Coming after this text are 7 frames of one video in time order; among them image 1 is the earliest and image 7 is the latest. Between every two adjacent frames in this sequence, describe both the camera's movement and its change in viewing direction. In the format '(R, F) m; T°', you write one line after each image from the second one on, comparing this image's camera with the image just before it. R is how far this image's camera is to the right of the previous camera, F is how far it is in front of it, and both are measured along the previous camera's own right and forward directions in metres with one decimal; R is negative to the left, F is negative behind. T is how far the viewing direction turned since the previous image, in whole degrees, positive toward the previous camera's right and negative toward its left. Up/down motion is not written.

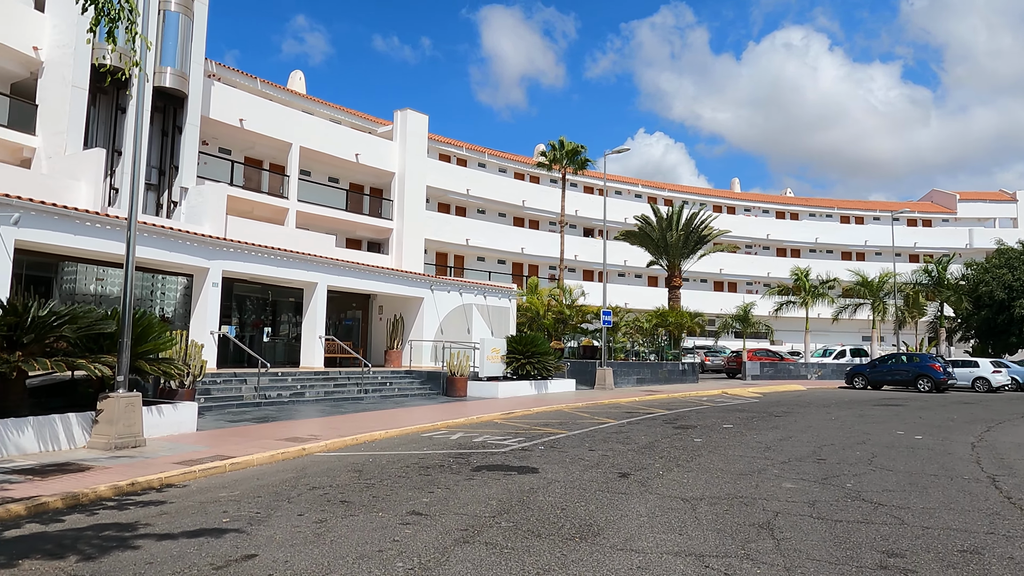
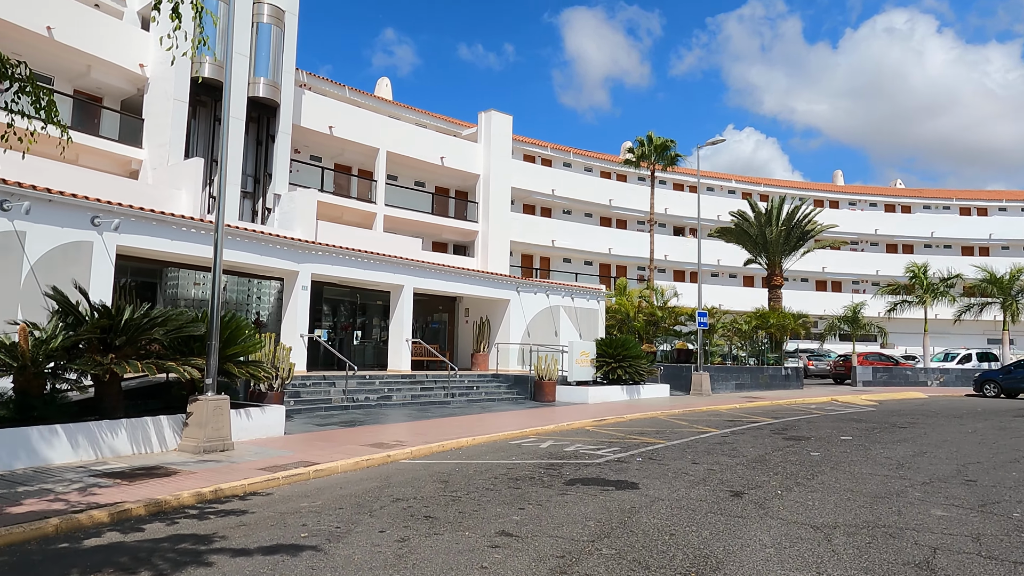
(-0.1, +0.8) m; -7°
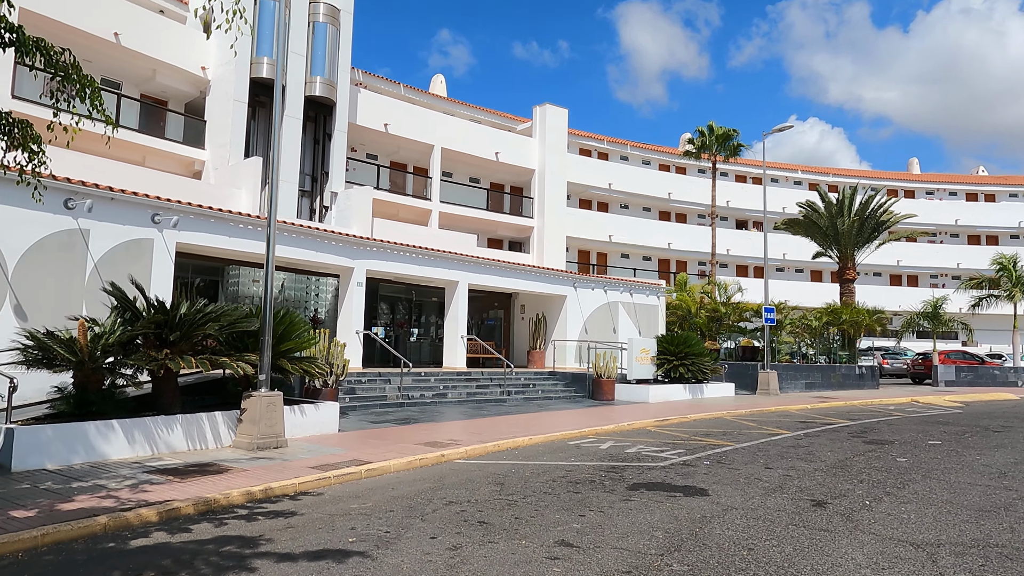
(0.0, +0.5) m; -5°
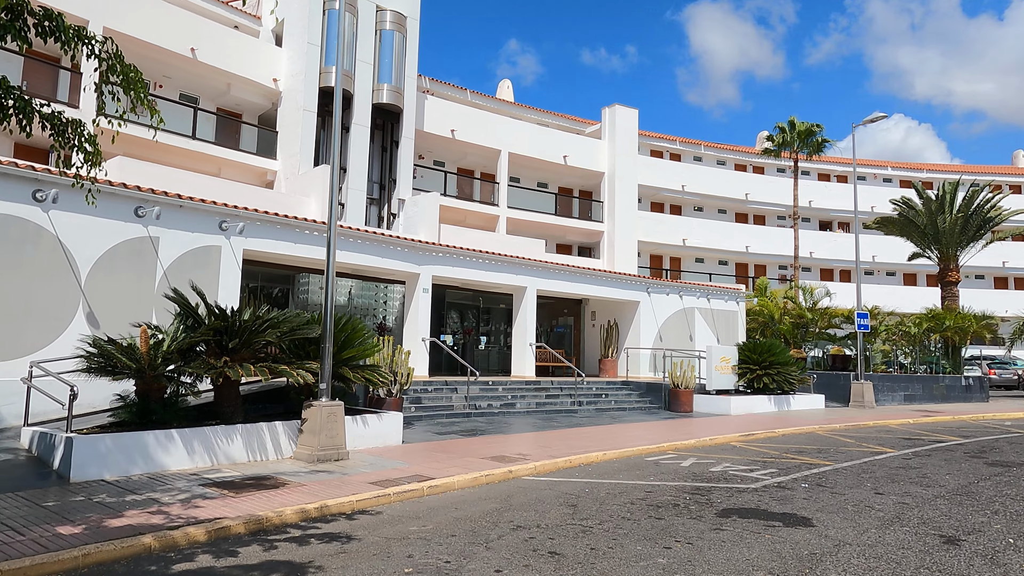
(0.0, +0.7) m; -6°
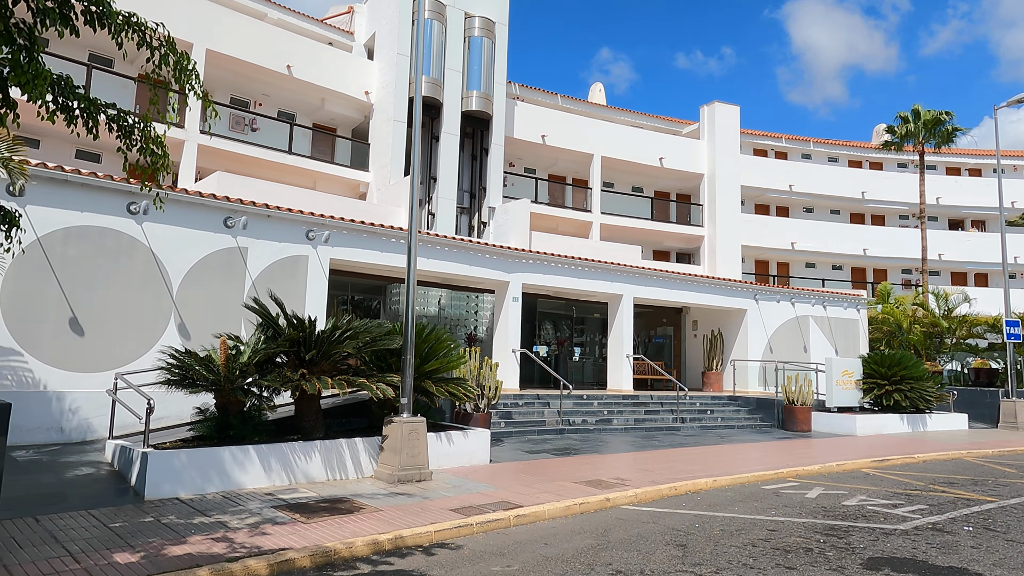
(0.0, +0.9) m; -8°
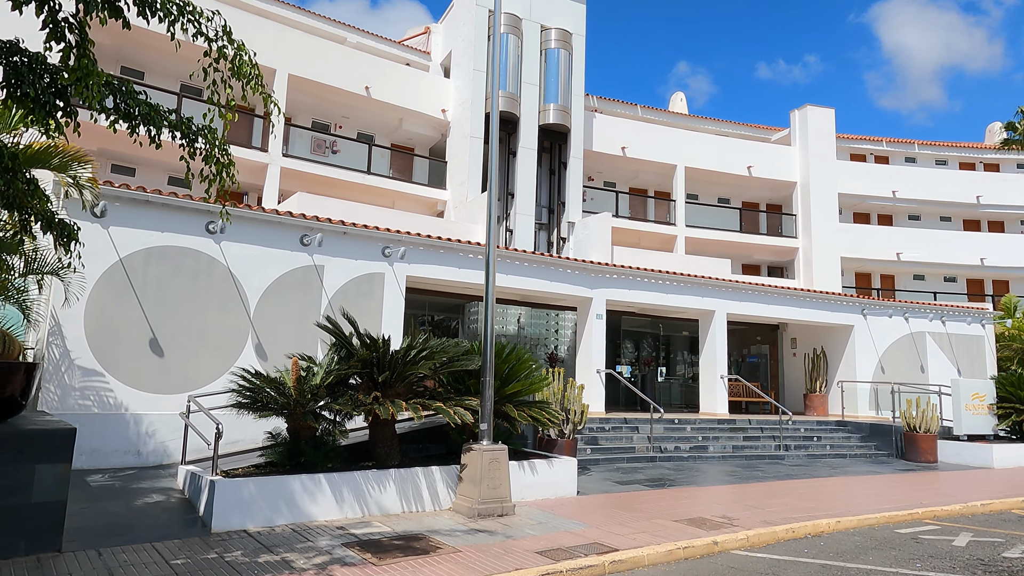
(-0.1, +0.8) m; -7°
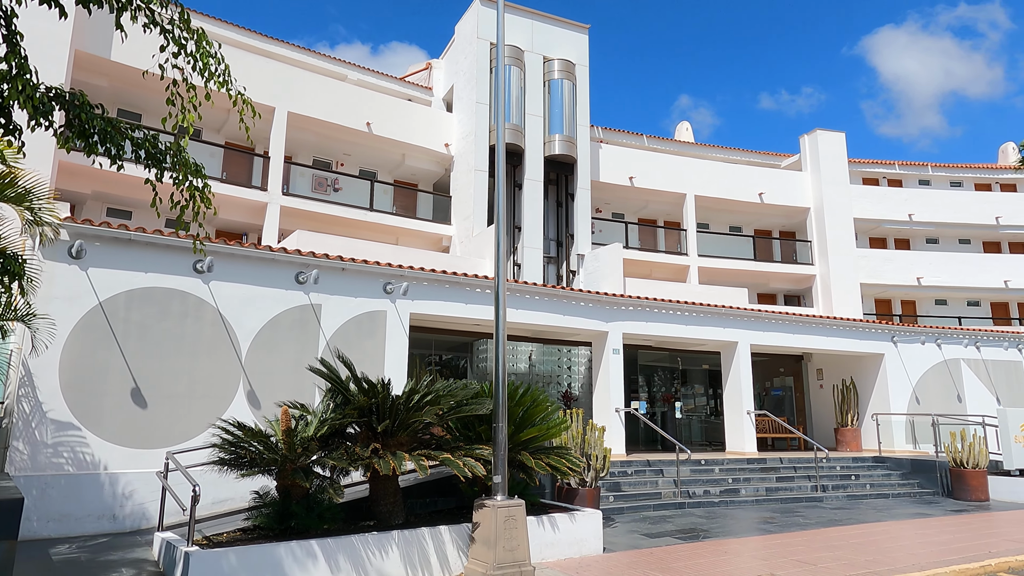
(-0.1, +0.8) m; -1°
